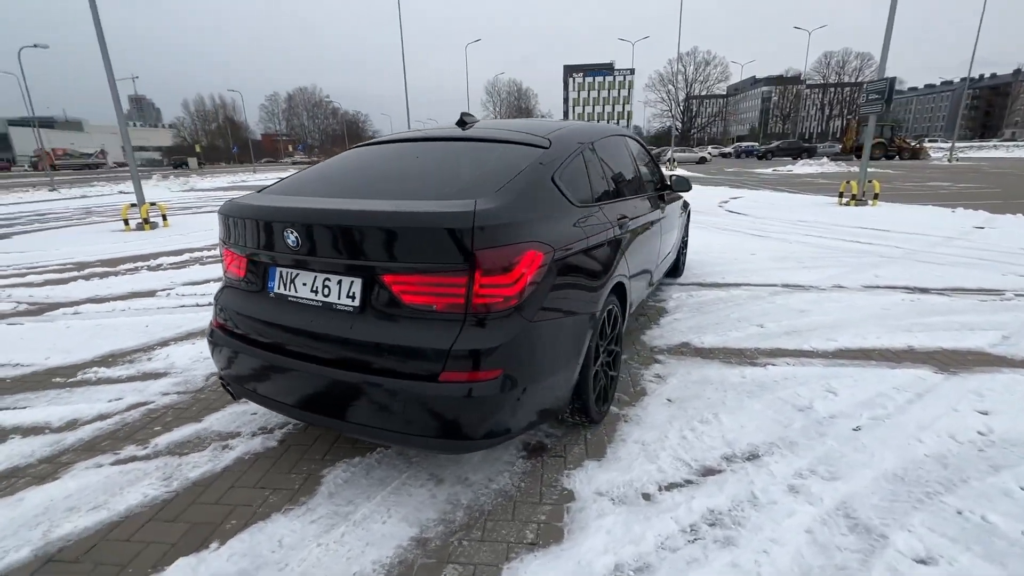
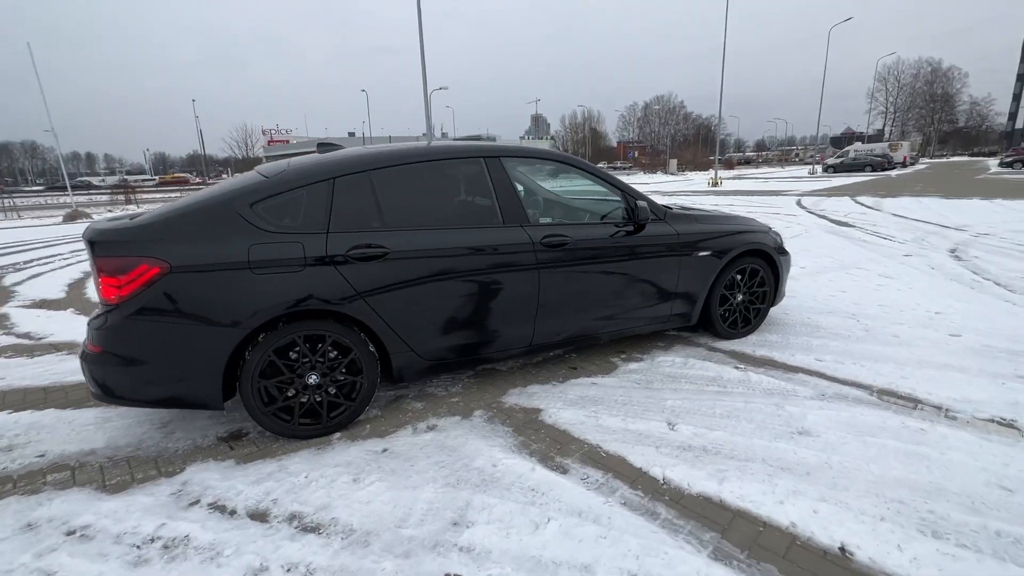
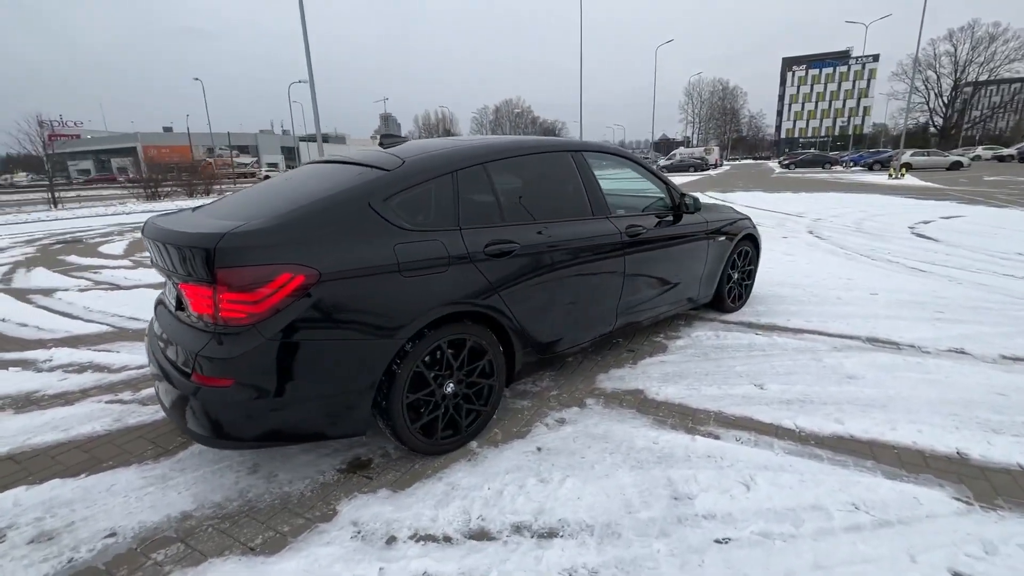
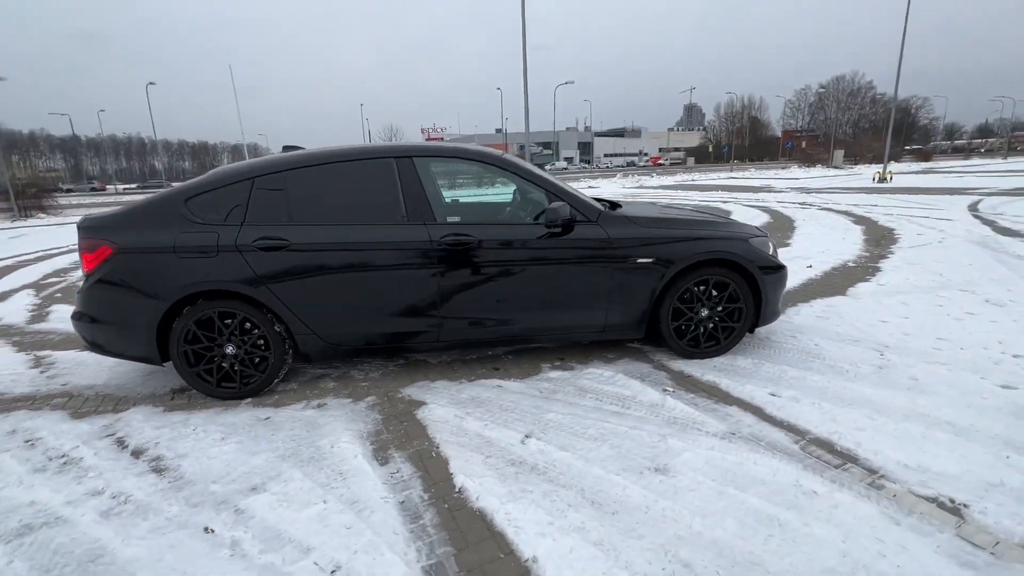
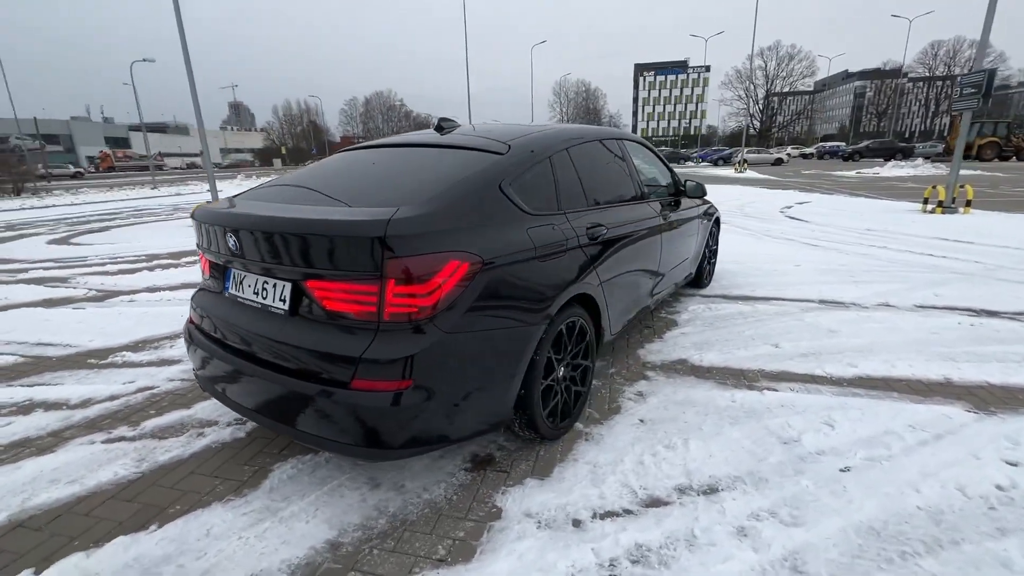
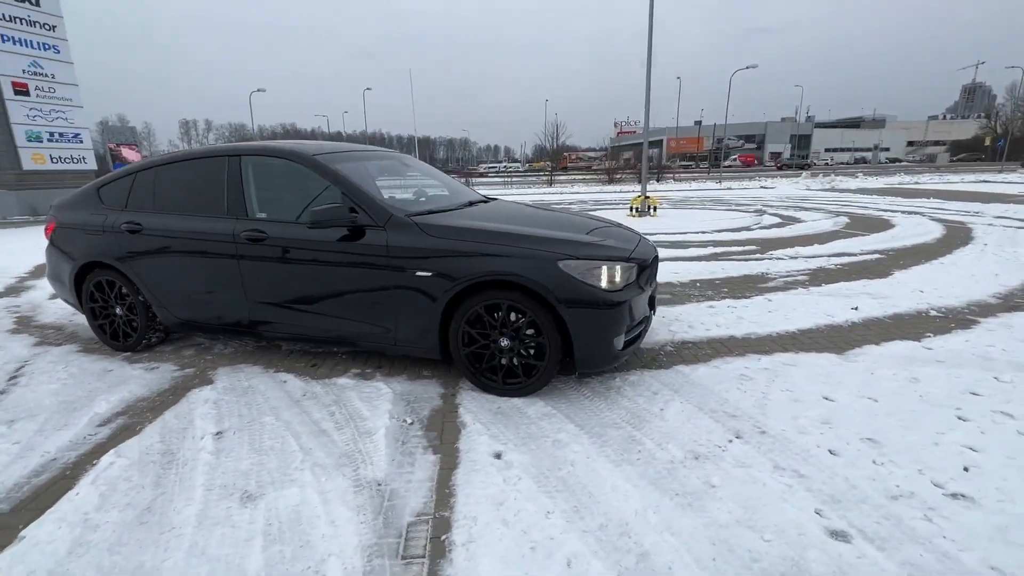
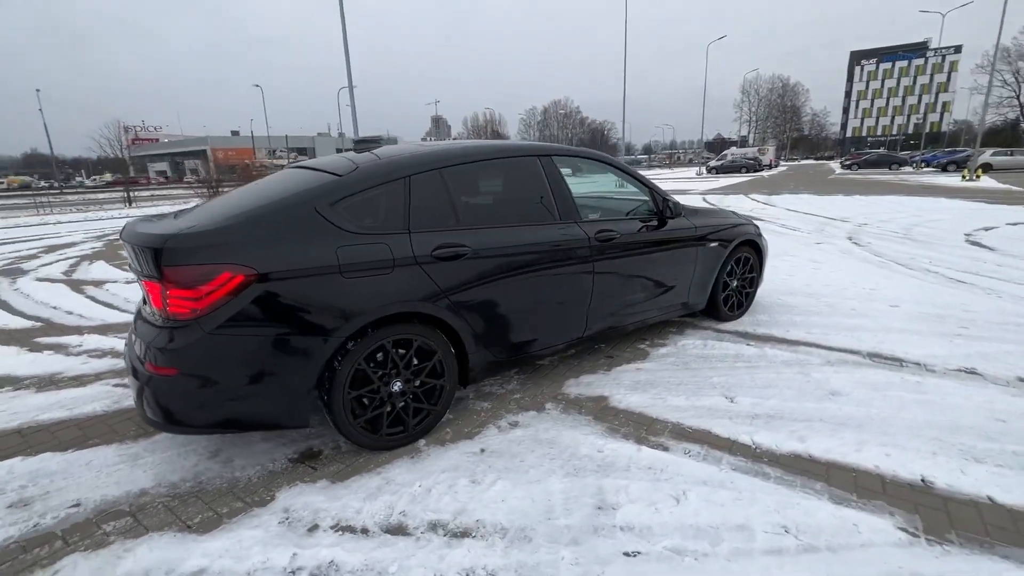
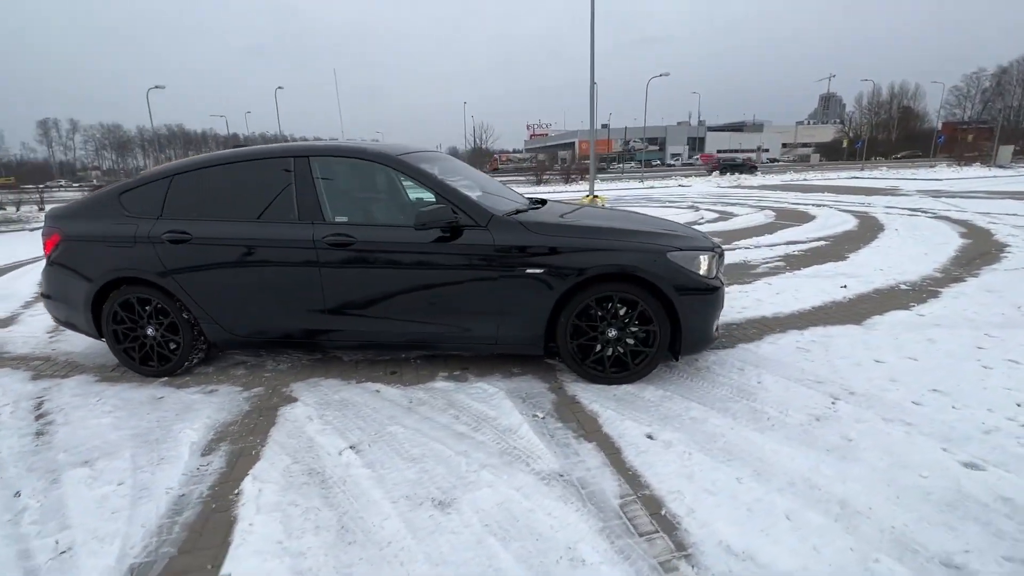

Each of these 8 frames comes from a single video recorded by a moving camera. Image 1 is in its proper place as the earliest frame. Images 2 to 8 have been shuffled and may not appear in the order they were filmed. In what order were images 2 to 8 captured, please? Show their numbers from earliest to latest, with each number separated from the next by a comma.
5, 3, 7, 2, 4, 8, 6
